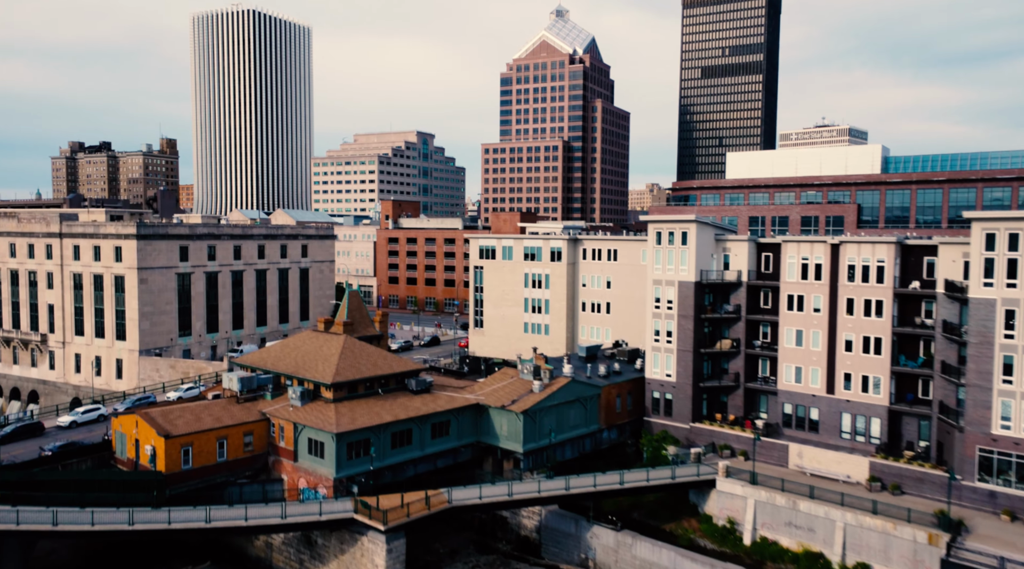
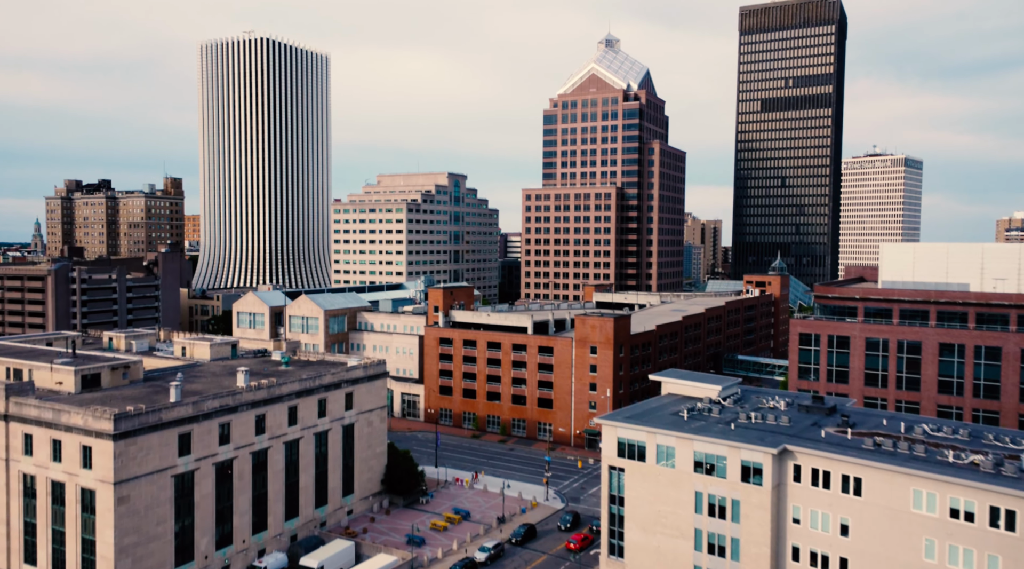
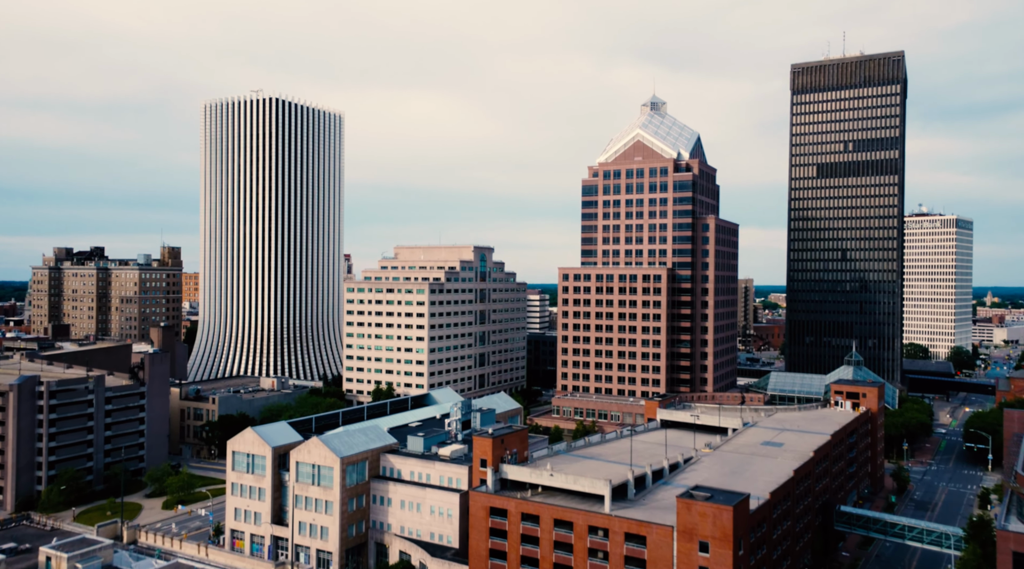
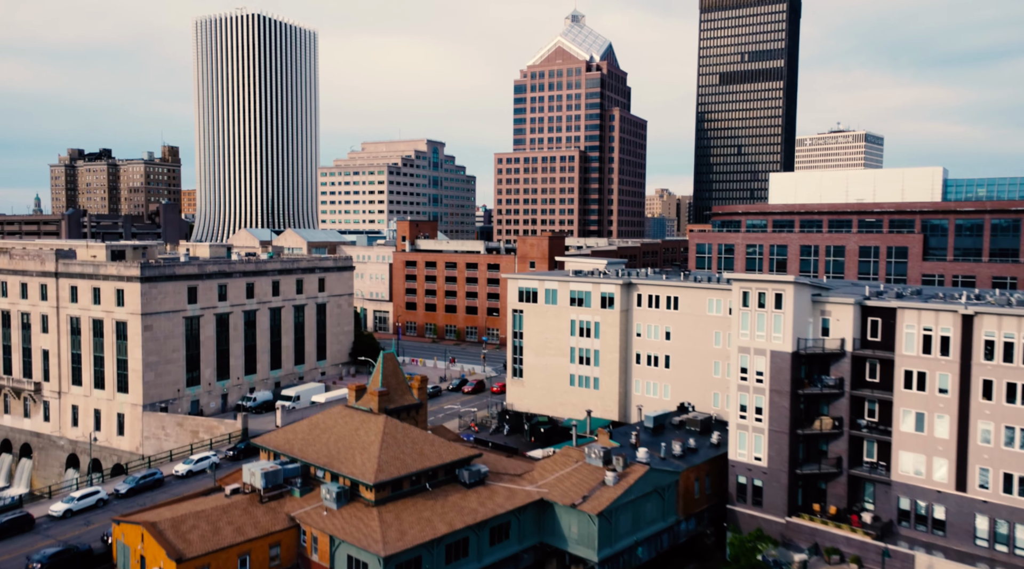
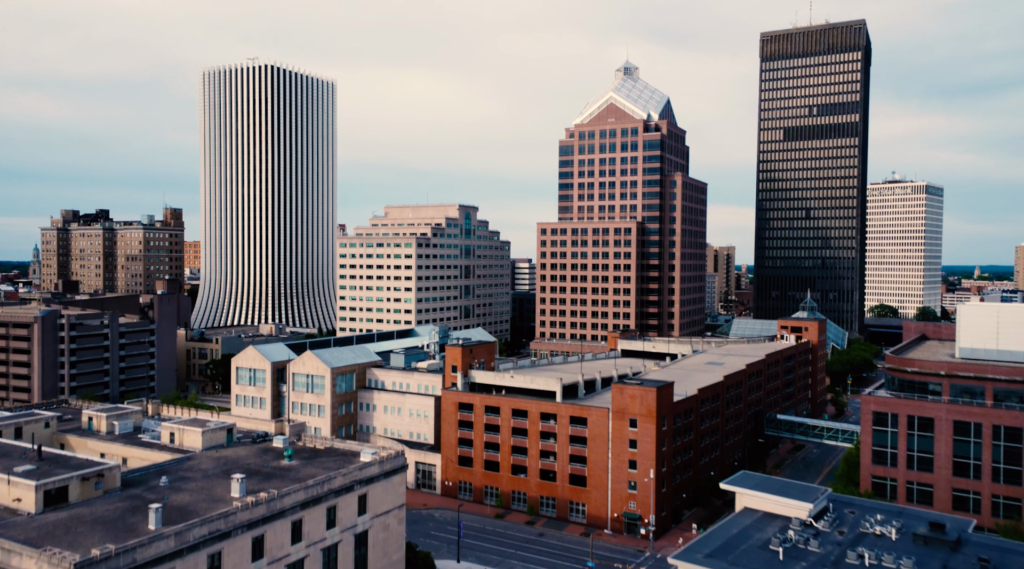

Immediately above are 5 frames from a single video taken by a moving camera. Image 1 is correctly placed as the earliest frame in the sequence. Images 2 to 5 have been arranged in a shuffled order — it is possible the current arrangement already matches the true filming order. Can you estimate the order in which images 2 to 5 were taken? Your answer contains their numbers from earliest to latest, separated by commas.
4, 2, 5, 3
